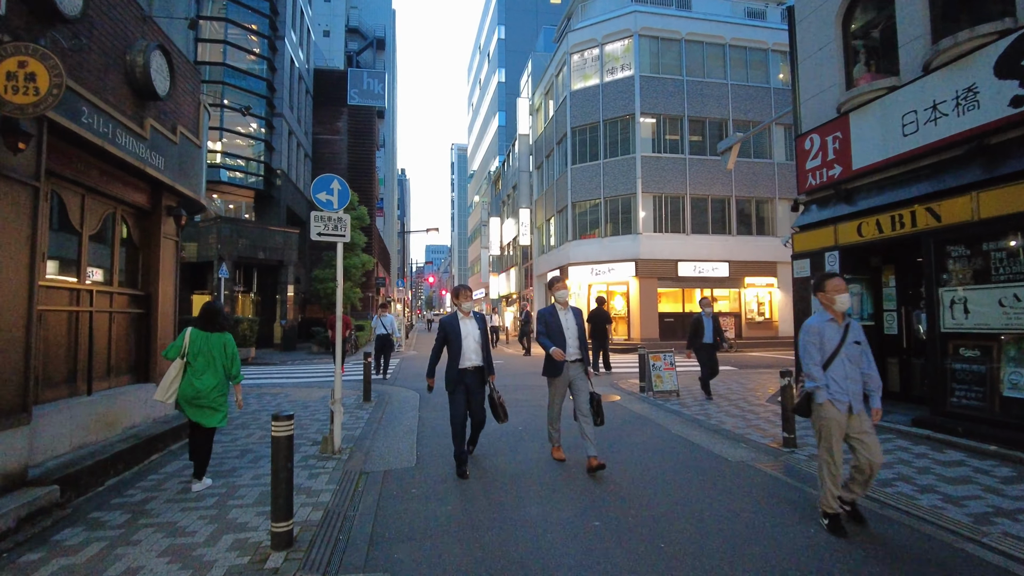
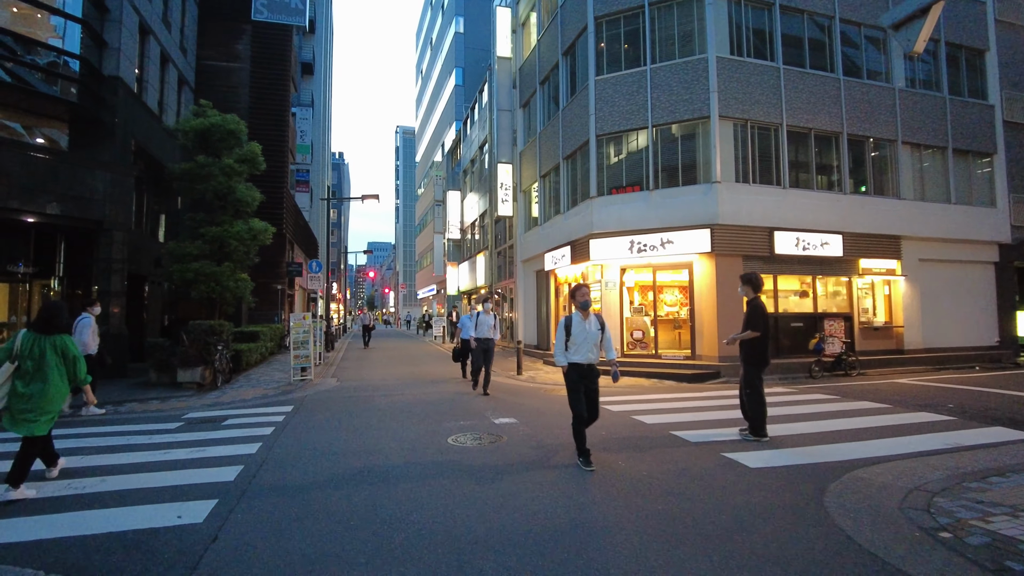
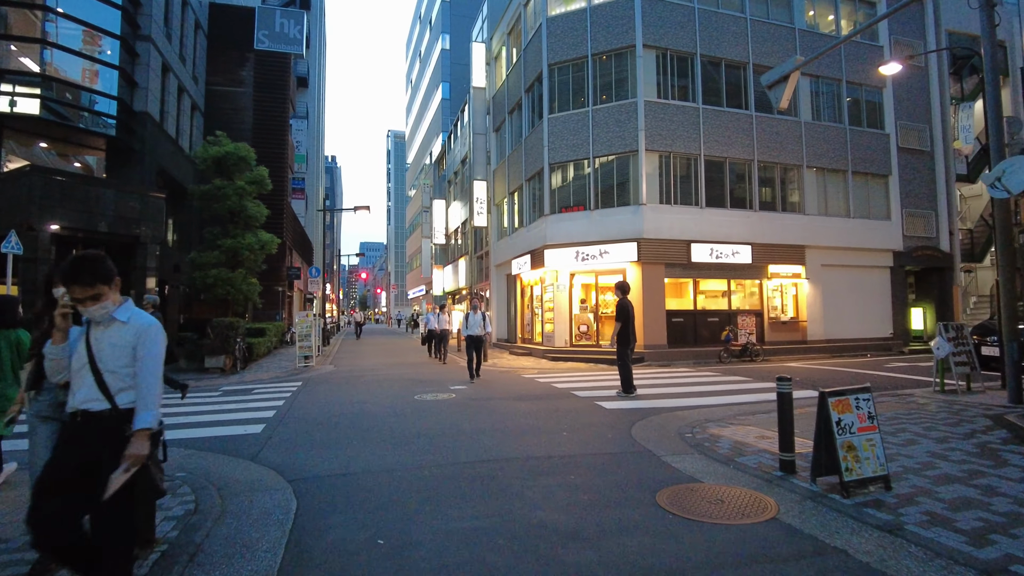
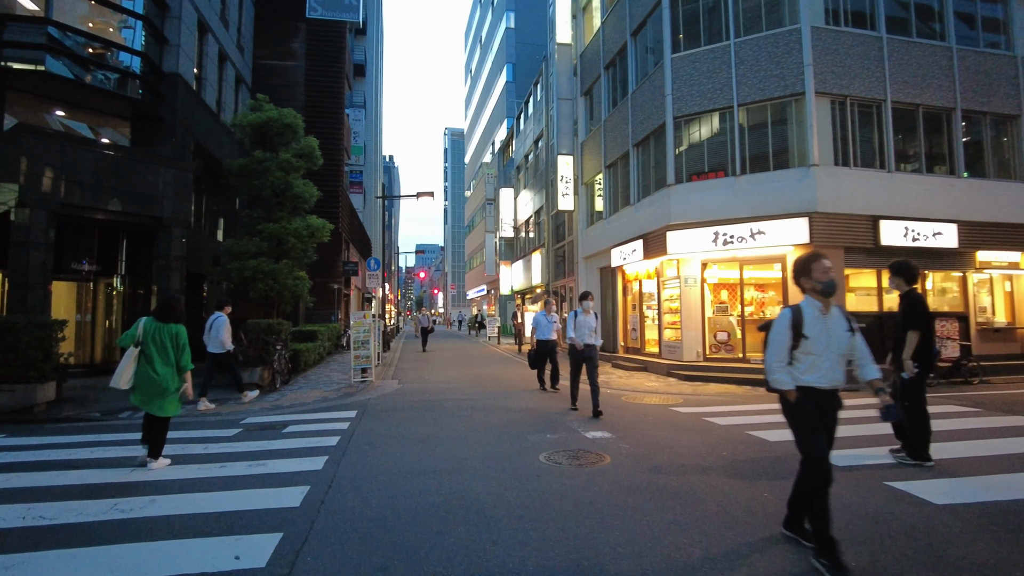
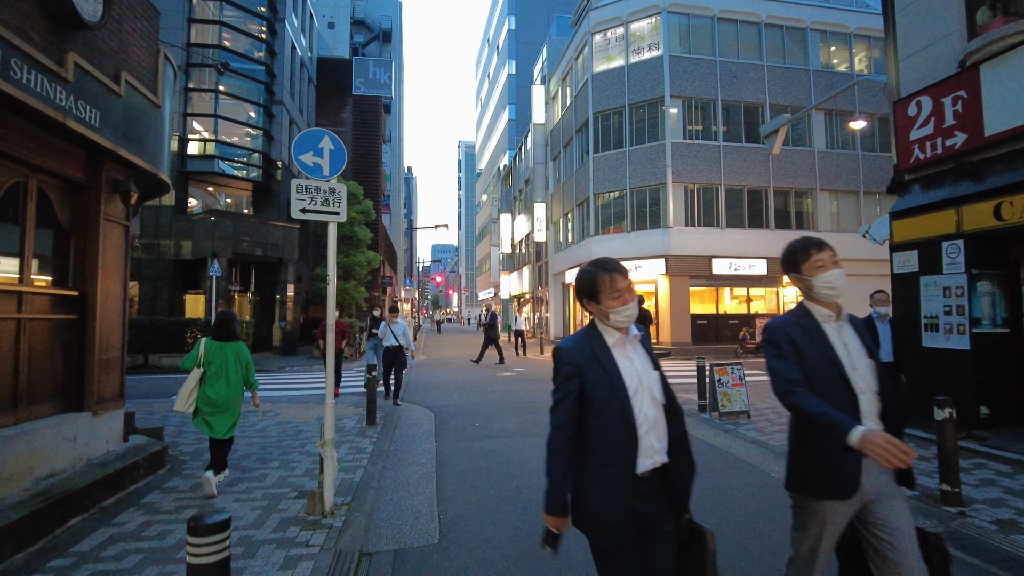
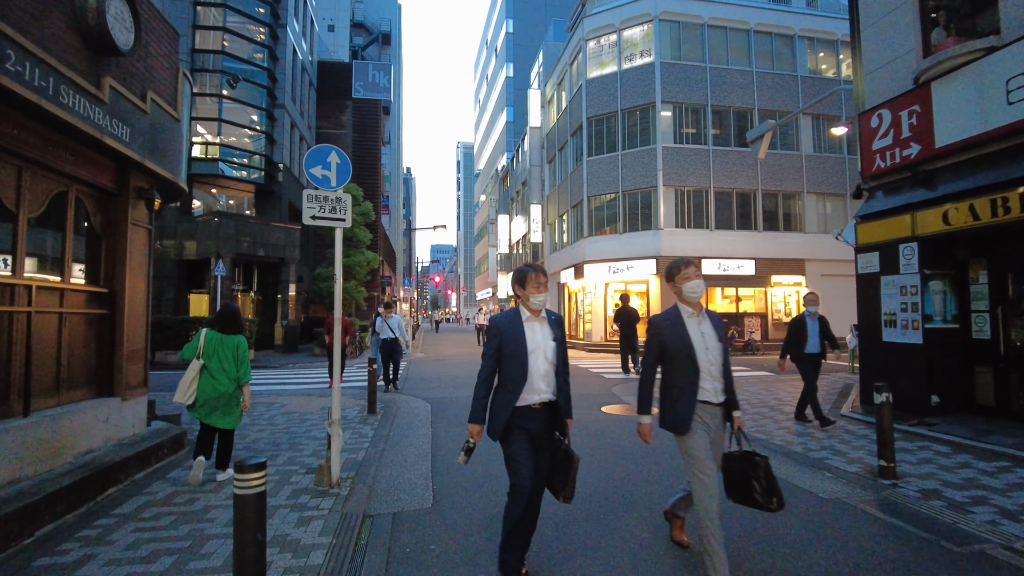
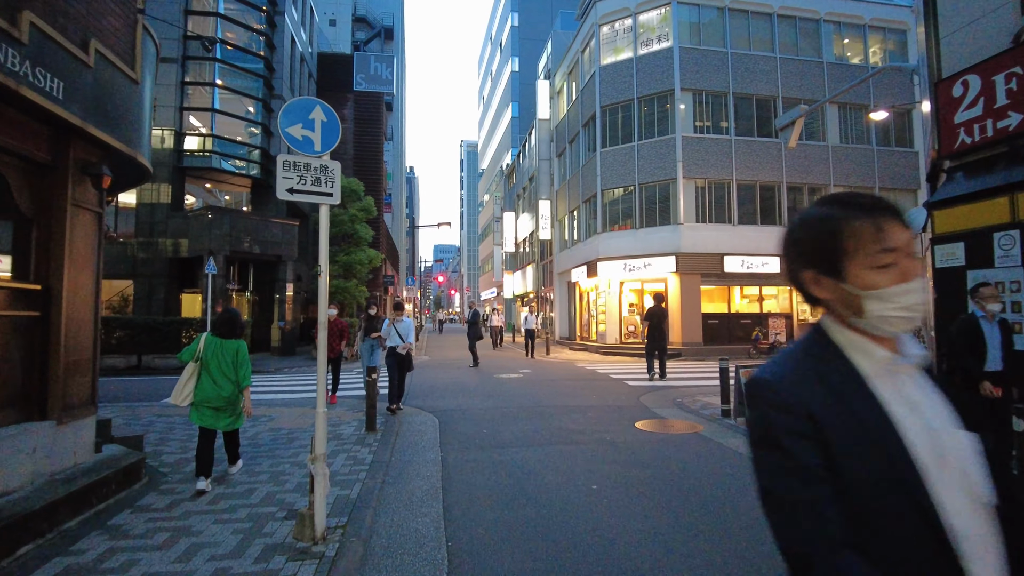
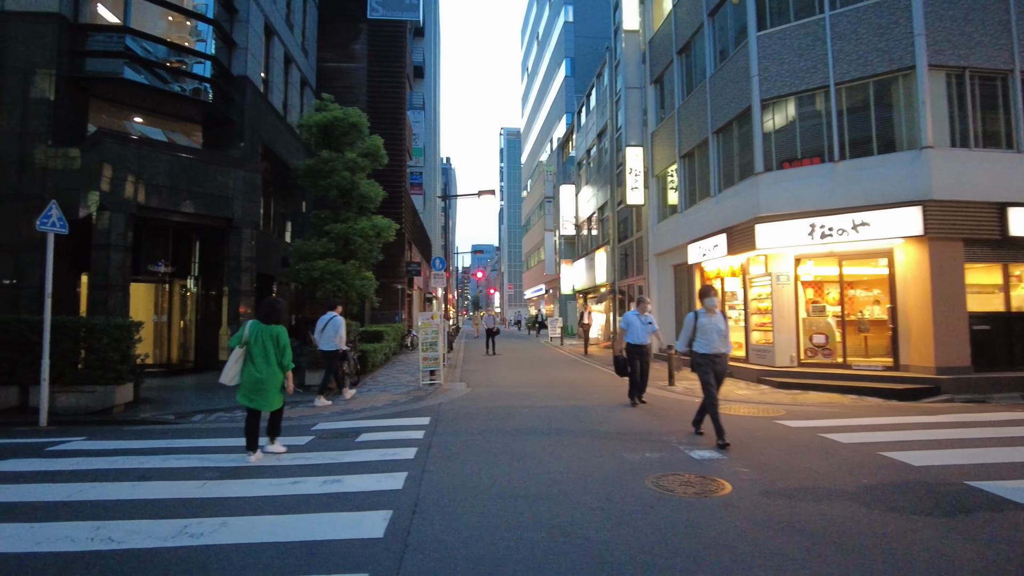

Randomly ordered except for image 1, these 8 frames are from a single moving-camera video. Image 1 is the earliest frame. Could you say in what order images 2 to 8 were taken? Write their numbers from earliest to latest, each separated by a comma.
6, 5, 7, 3, 2, 4, 8
